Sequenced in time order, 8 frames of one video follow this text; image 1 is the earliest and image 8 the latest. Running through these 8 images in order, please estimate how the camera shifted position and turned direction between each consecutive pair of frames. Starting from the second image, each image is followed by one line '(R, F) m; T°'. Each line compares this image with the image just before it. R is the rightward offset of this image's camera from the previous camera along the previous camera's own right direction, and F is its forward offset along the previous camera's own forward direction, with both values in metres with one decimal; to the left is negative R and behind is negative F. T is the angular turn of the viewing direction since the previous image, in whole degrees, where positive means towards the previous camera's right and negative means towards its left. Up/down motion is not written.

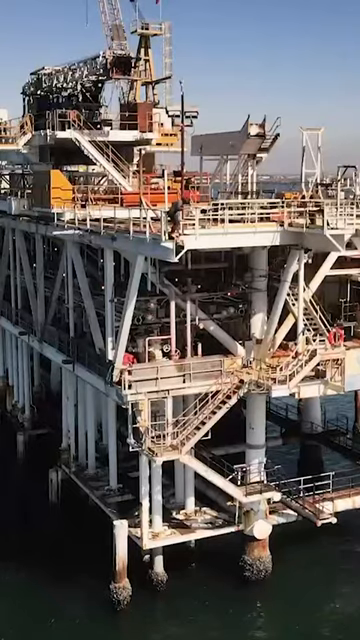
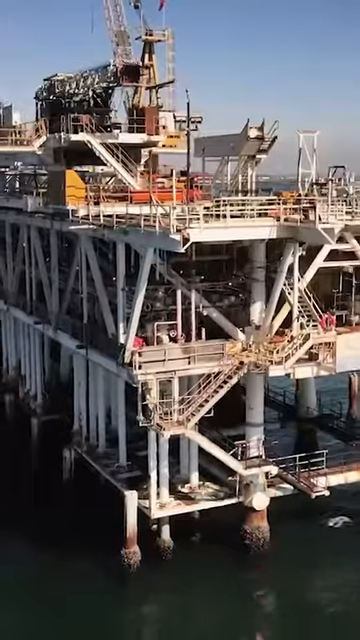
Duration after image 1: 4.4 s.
(-0.1, -2.3) m; 0°
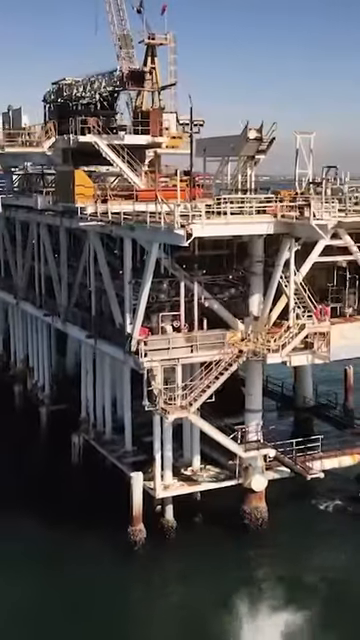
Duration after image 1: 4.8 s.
(-0.1, -1.7) m; 0°
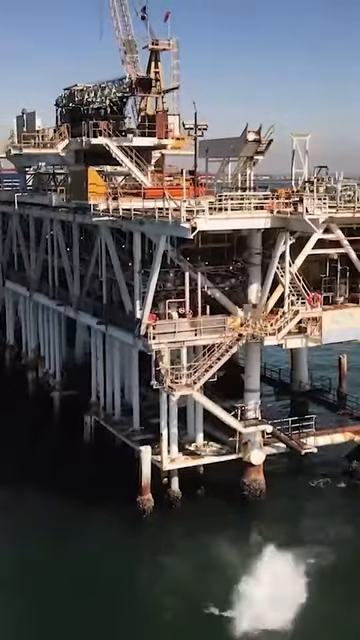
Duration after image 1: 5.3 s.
(-0.1, -2.7) m; 0°
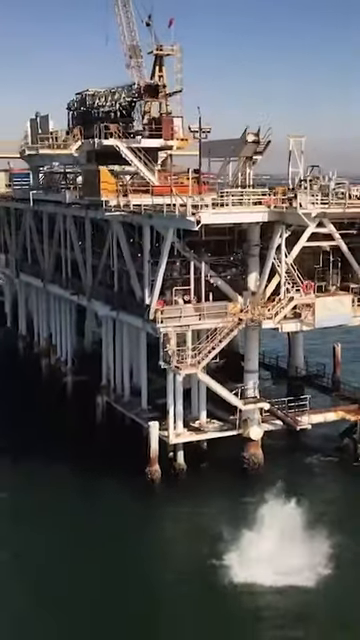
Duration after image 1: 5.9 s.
(-0.2, -3.0) m; 0°
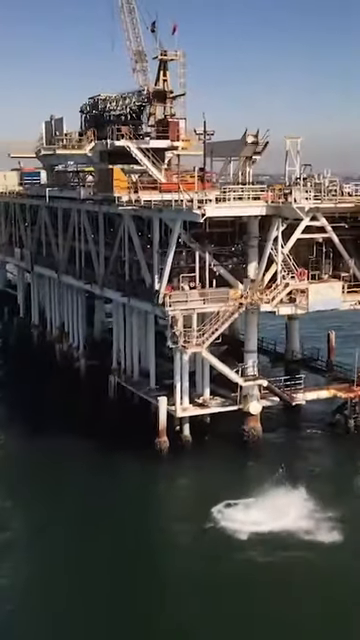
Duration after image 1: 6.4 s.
(-0.2, -3.6) m; 0°
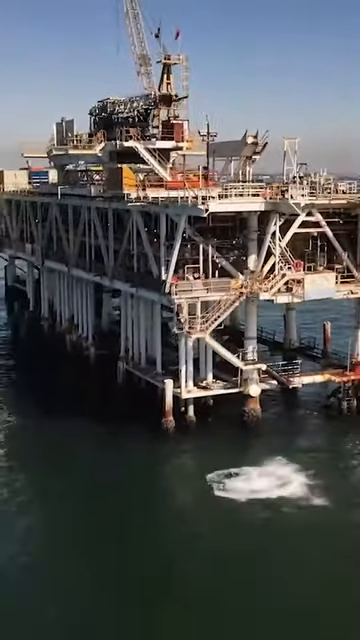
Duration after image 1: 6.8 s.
(-0.2, -3.0) m; 0°
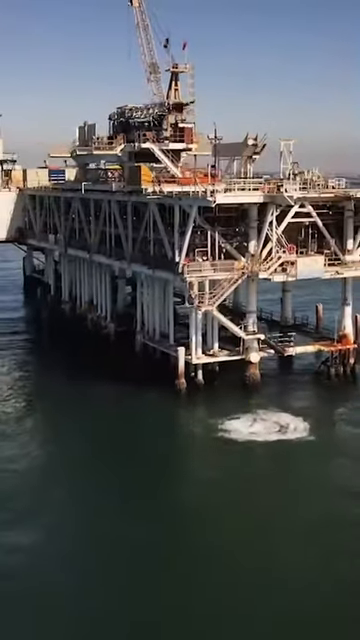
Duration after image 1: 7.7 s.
(-0.5, -7.0) m; 0°
